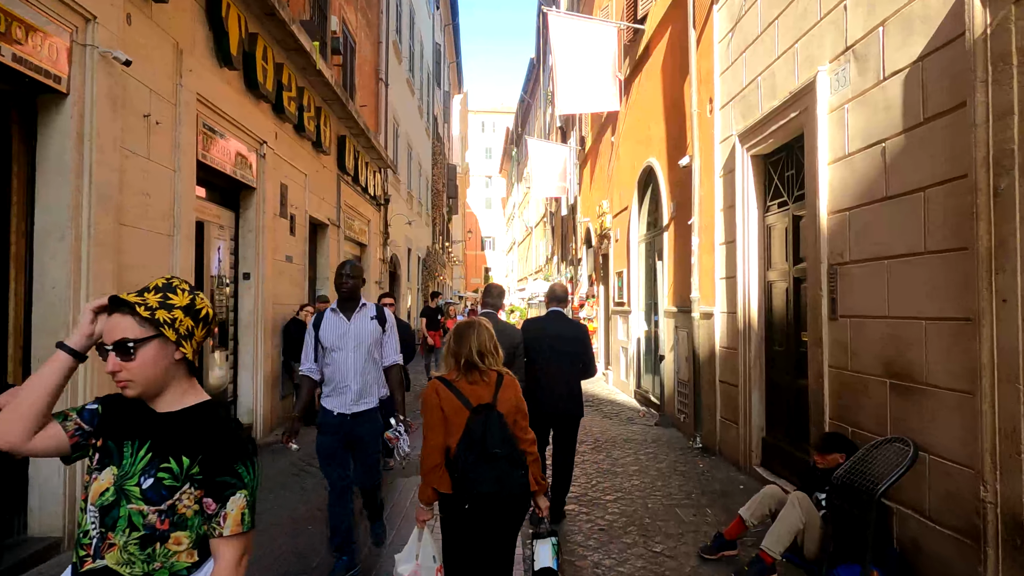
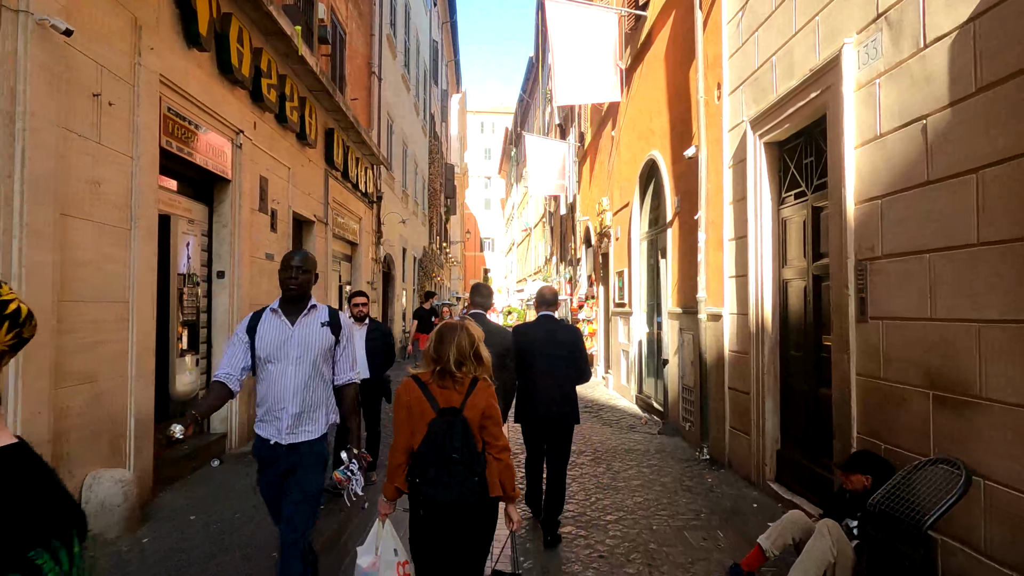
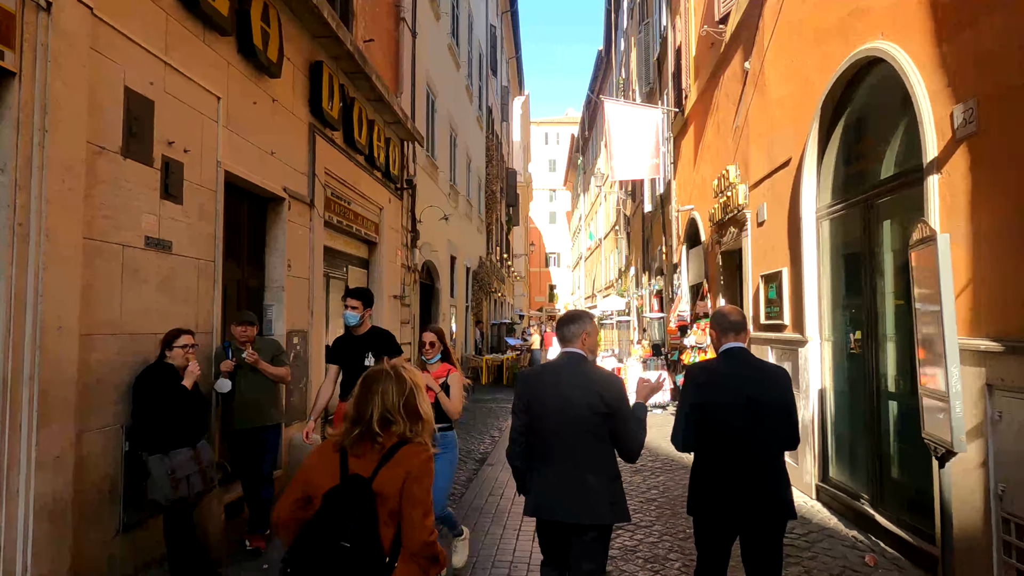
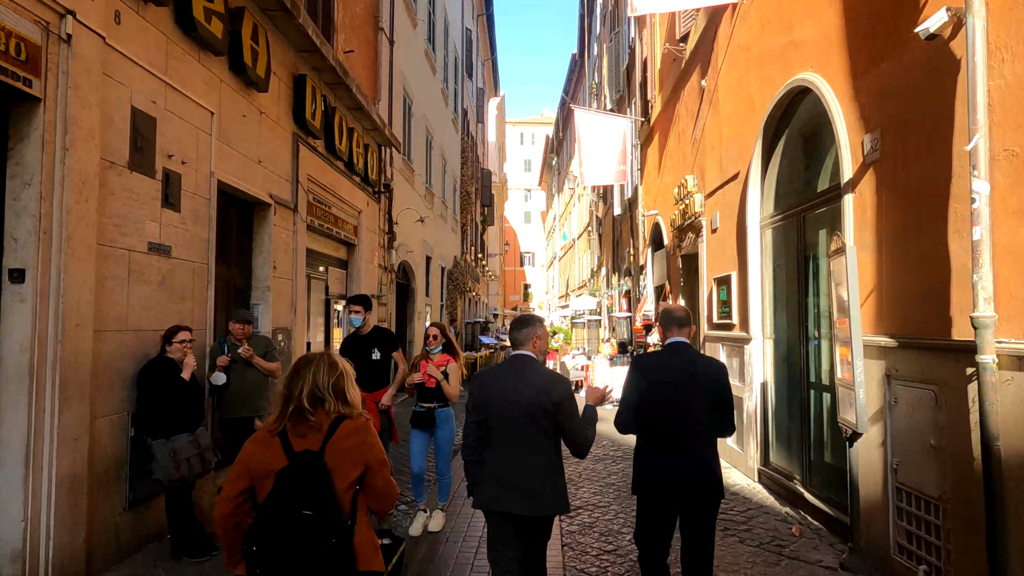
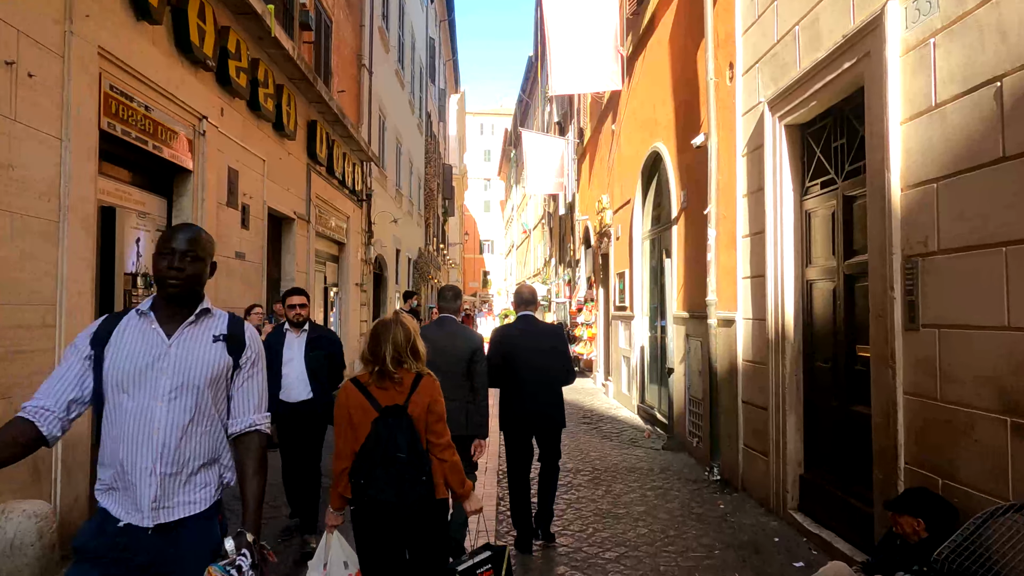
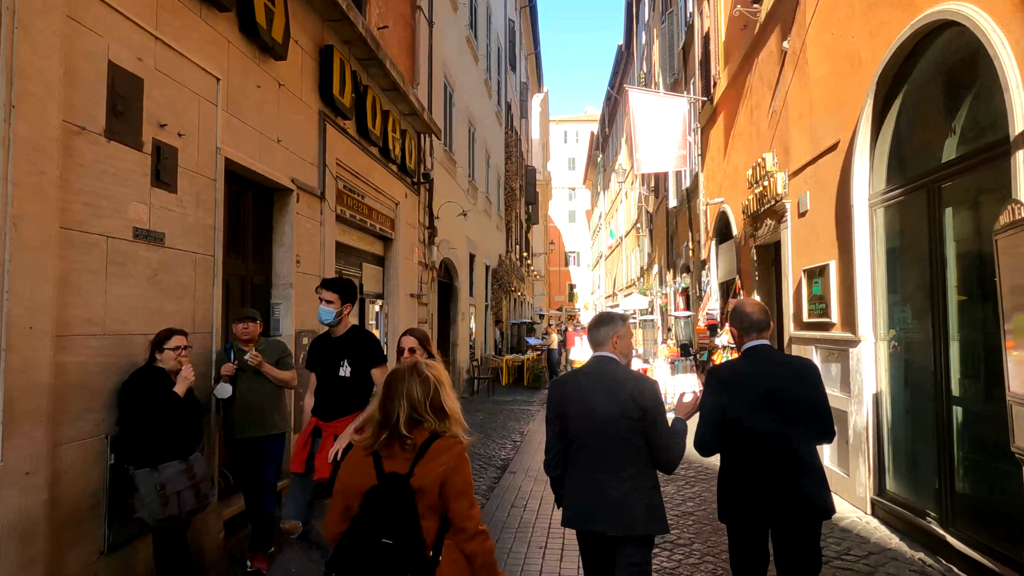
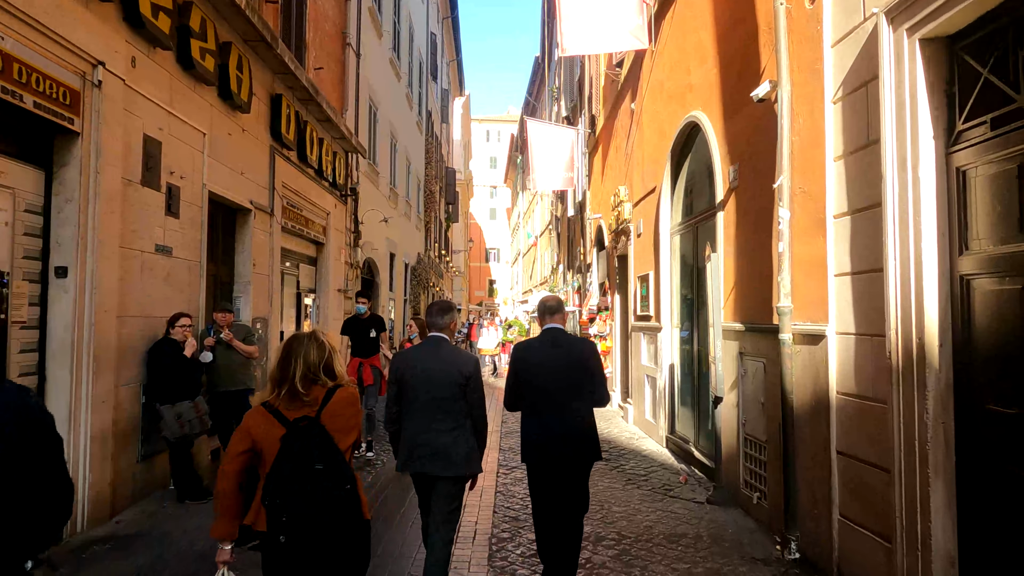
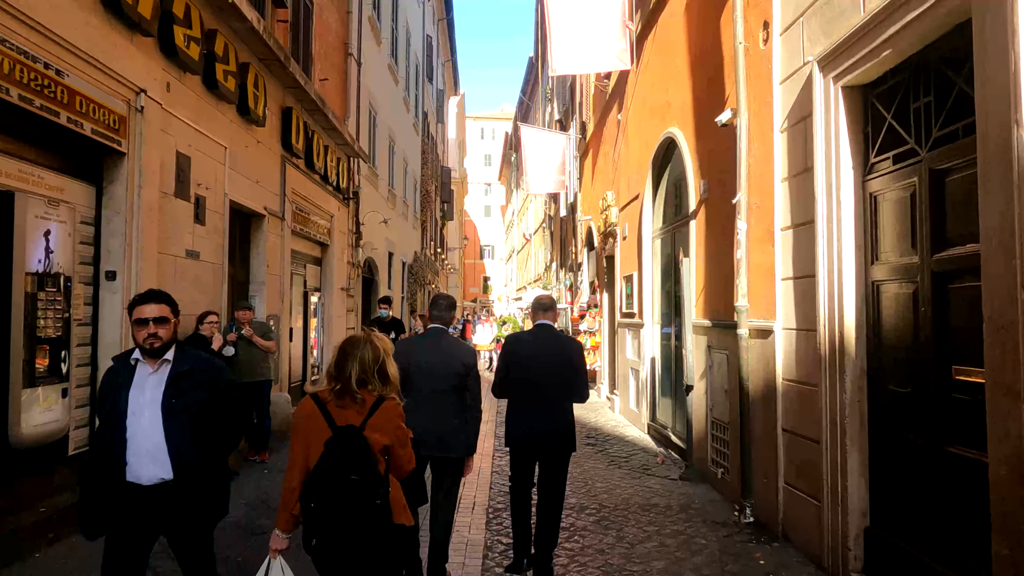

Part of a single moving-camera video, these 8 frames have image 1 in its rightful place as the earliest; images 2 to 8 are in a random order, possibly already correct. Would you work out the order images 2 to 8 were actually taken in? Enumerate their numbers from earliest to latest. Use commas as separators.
2, 5, 8, 7, 4, 3, 6
